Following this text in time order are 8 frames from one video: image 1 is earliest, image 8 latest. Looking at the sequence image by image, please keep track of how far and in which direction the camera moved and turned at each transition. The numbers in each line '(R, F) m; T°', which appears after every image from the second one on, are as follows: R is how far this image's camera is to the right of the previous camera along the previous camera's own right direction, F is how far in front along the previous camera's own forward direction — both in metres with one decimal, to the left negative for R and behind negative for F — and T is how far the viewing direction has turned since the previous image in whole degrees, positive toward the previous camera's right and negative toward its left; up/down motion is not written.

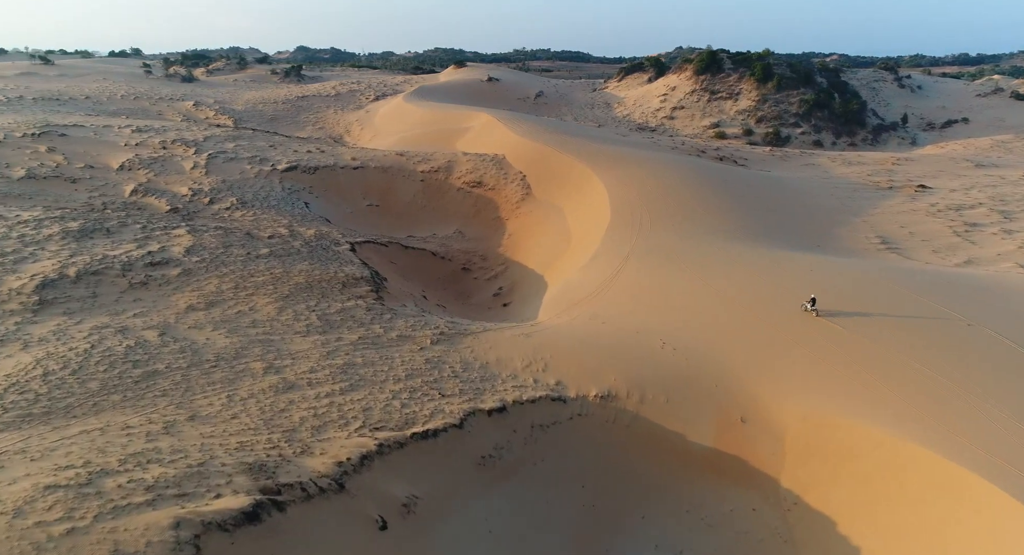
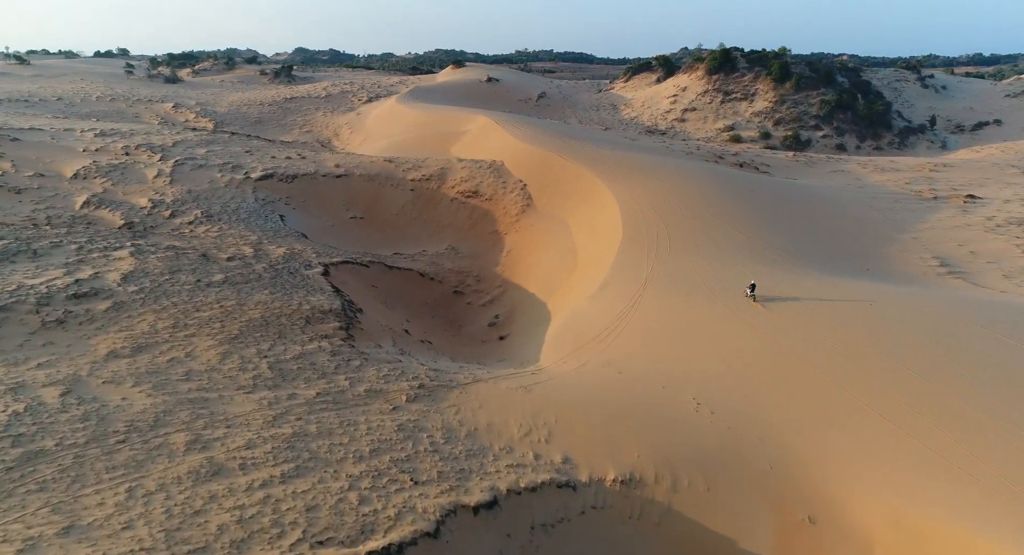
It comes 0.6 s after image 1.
(+0.1, +1.2) m; 0°
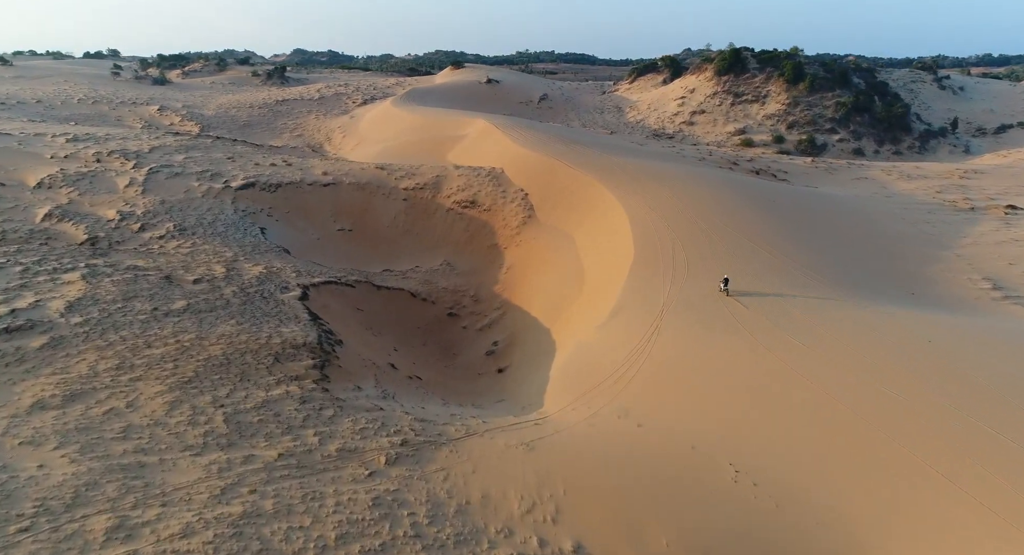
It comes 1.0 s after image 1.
(0.0, +0.8) m; 0°
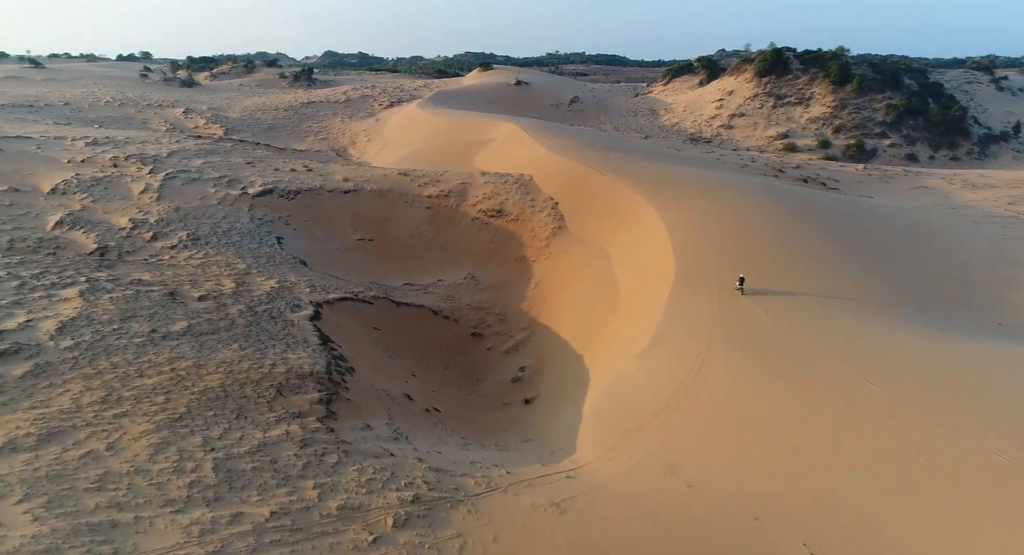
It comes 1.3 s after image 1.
(0.0, +0.6) m; -2°
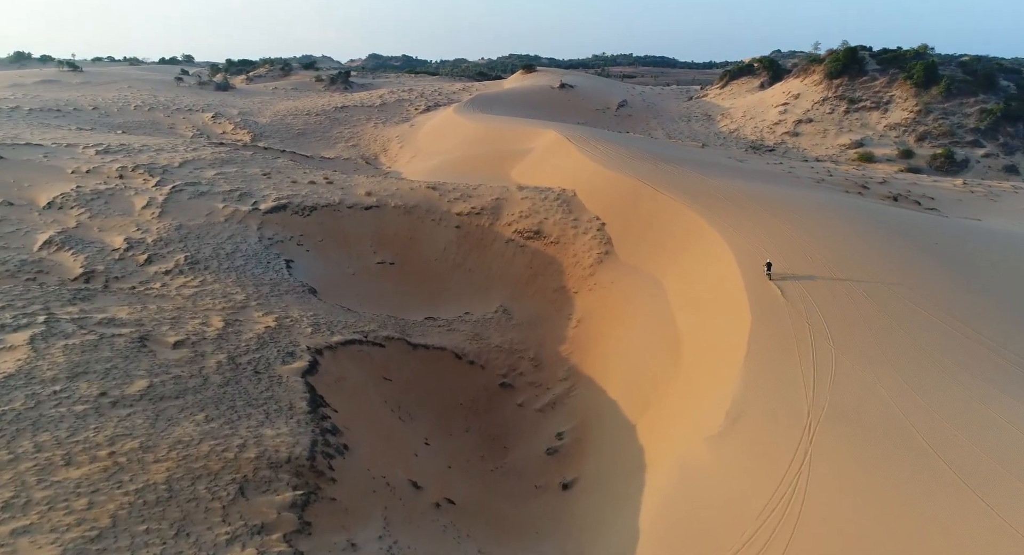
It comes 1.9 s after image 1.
(0.0, +1.3) m; -4°
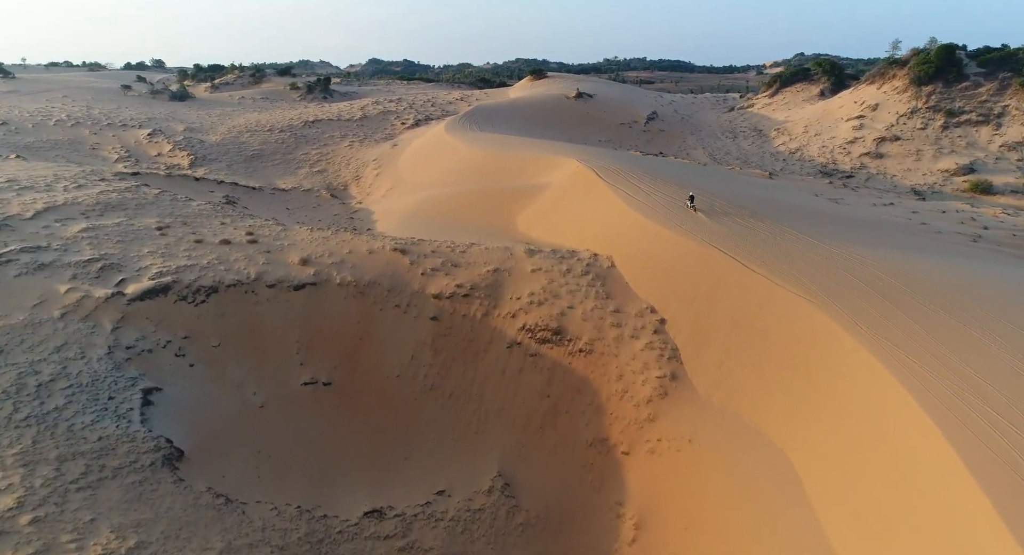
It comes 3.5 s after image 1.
(0.0, +3.4) m; -1°
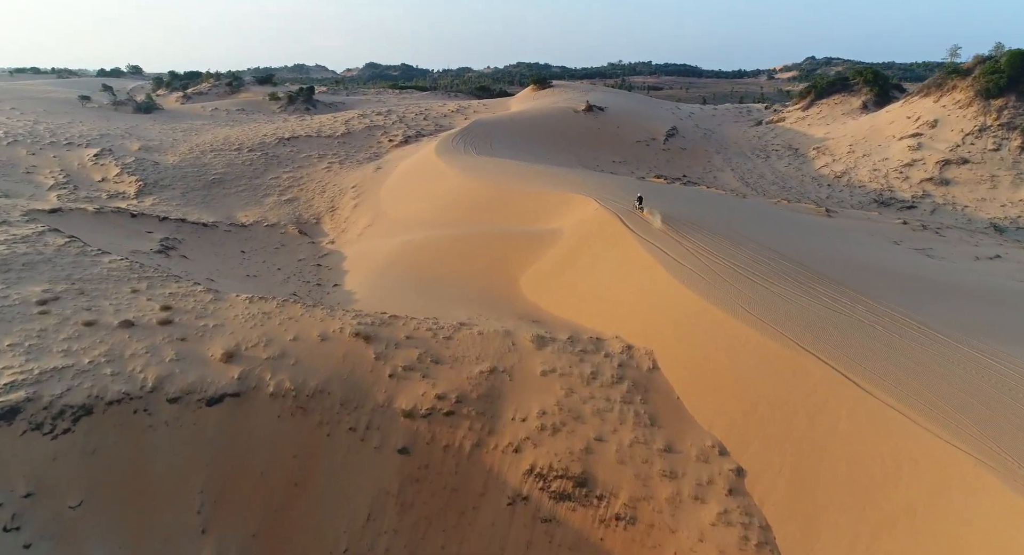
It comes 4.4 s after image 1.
(0.0, +1.9) m; 0°
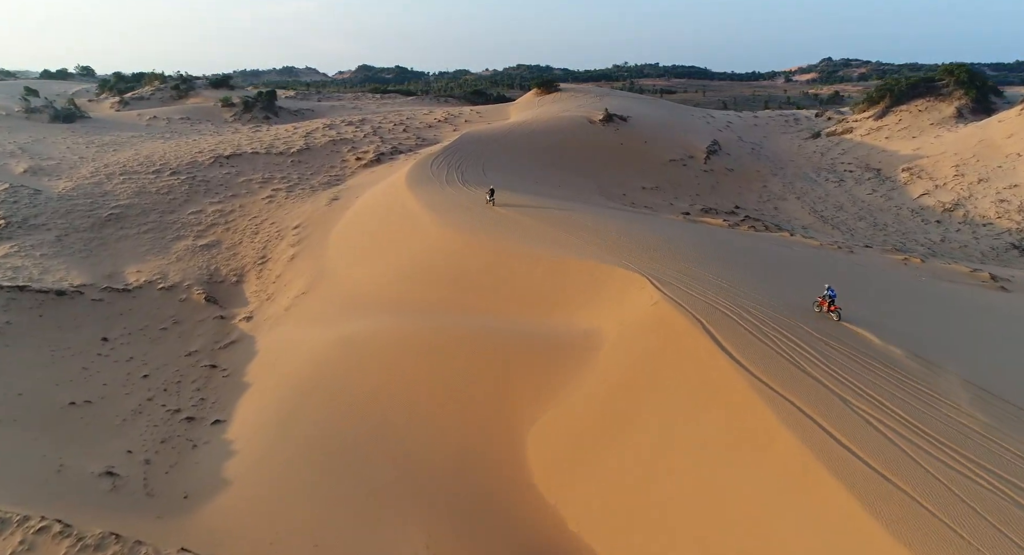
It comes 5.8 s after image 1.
(0.0, +3.1) m; 0°
